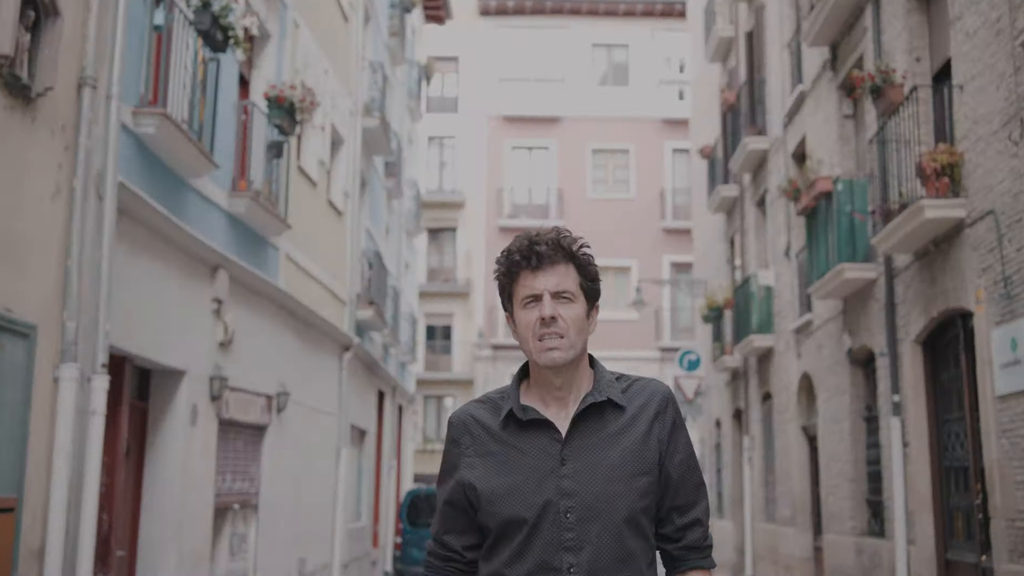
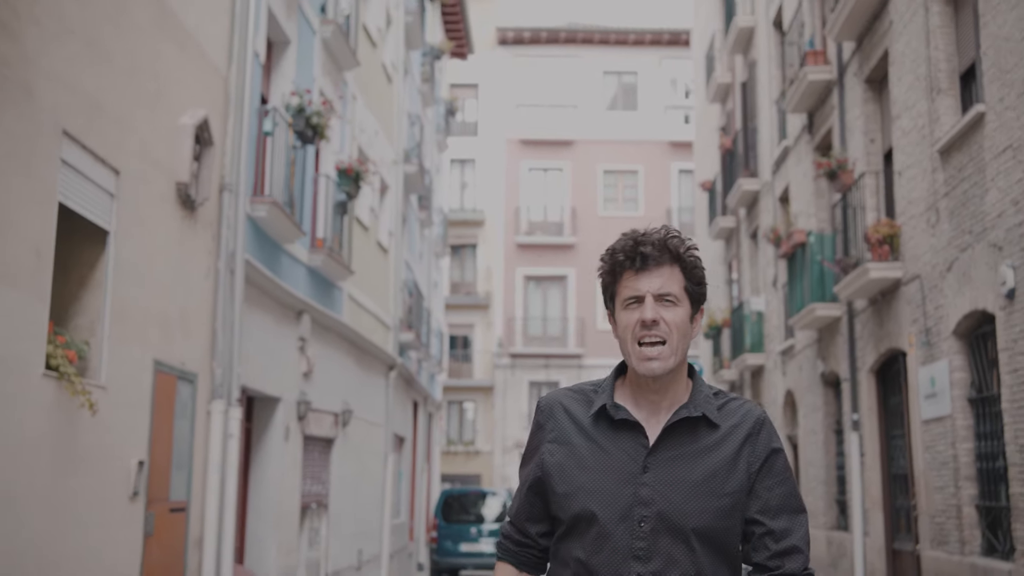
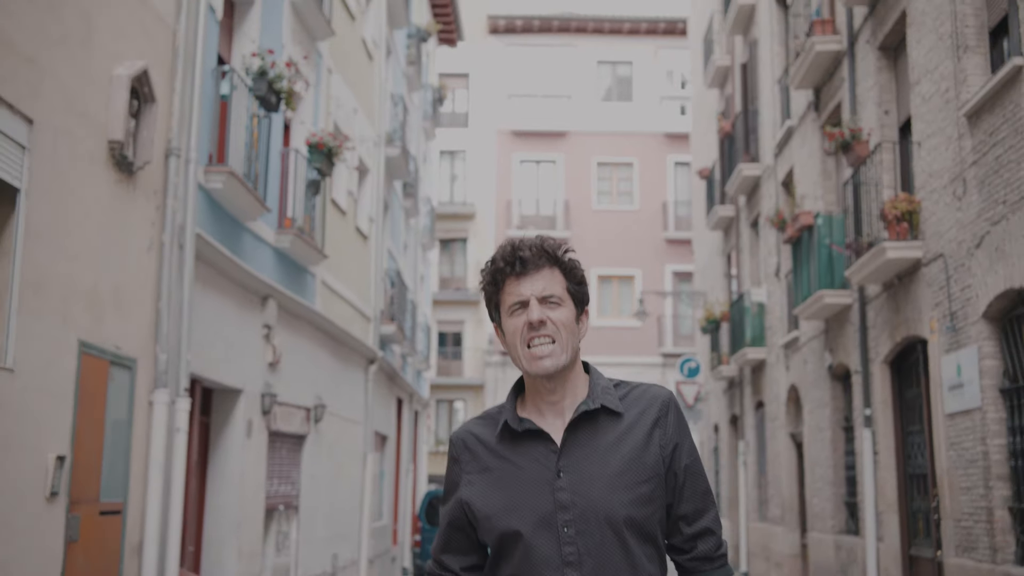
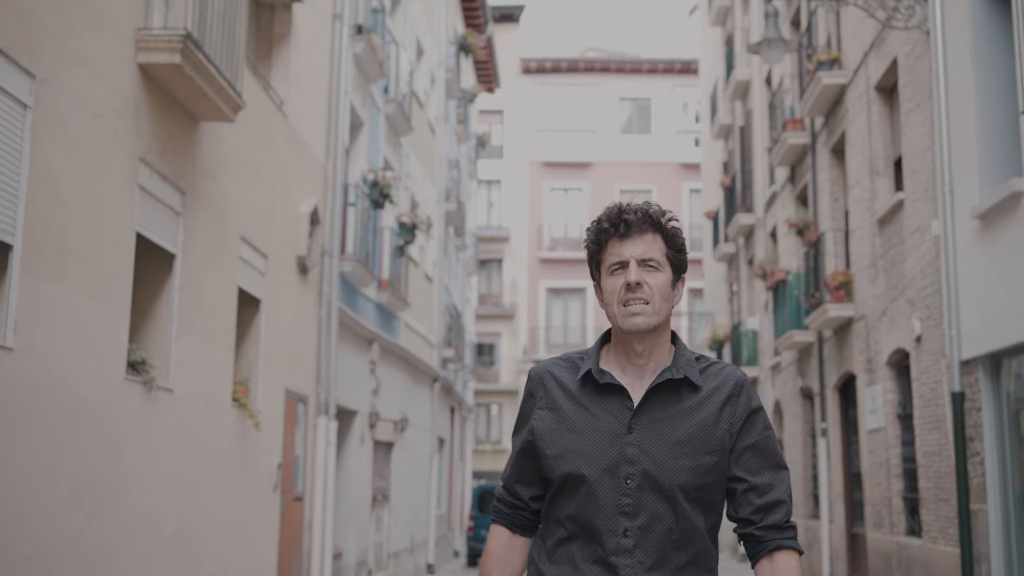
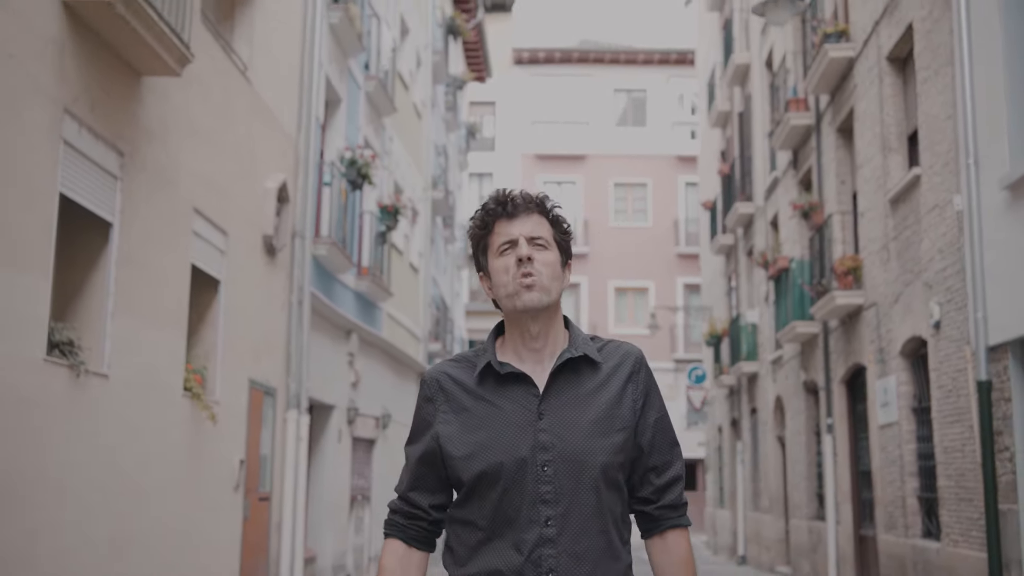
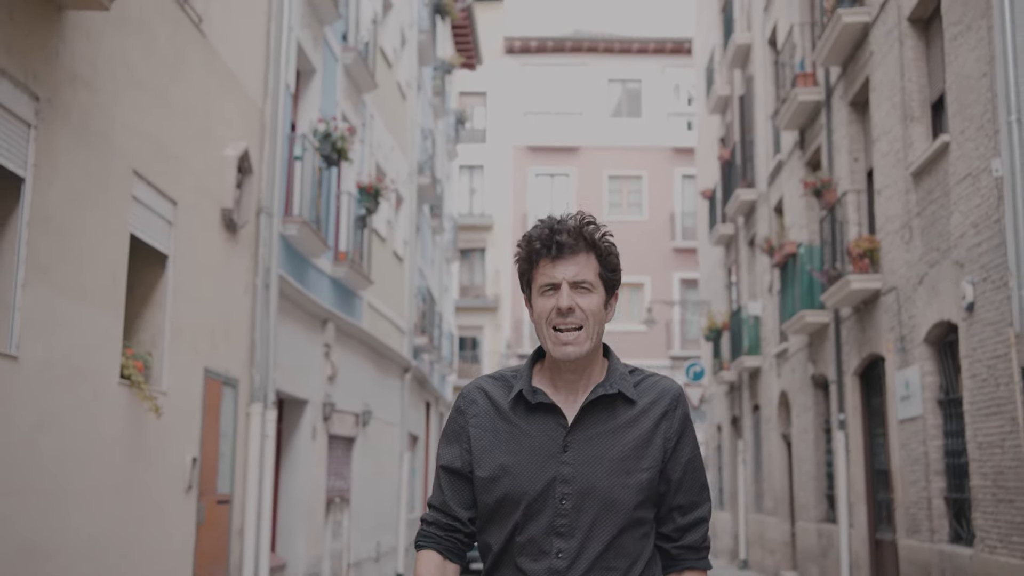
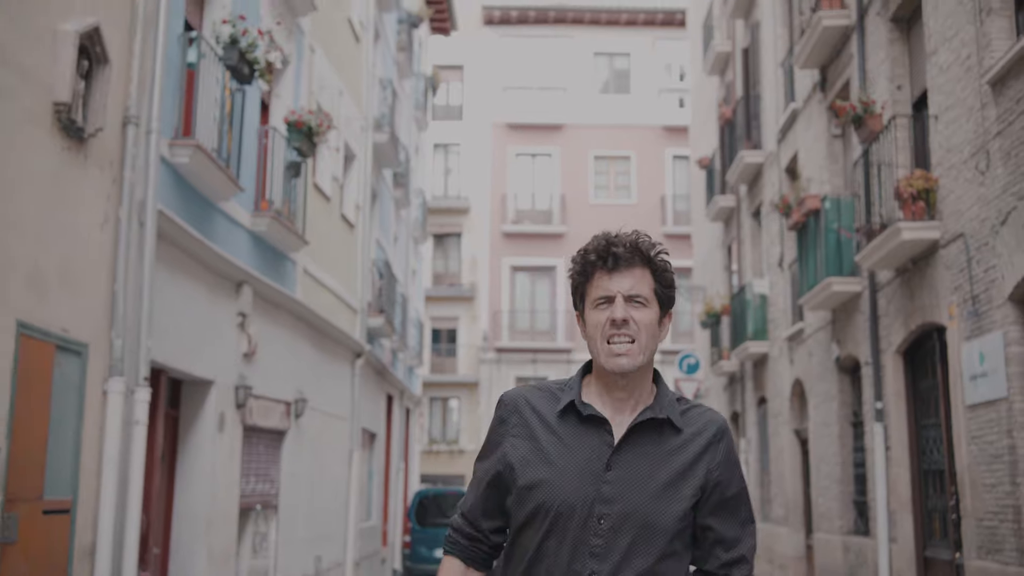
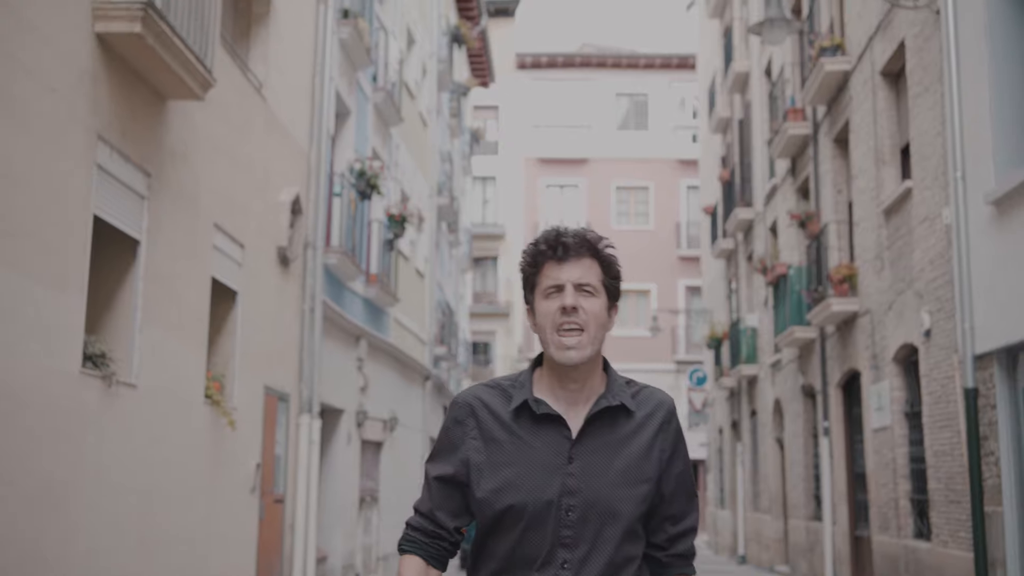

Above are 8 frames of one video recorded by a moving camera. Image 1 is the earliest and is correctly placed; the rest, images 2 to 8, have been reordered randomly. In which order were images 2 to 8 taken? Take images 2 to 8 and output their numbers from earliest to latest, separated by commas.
7, 3, 2, 6, 5, 8, 4
